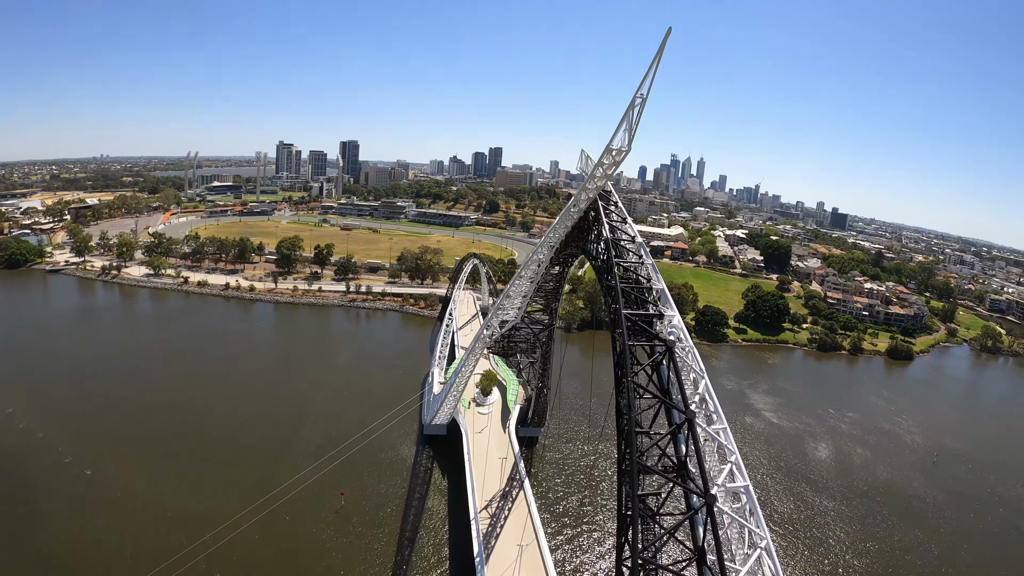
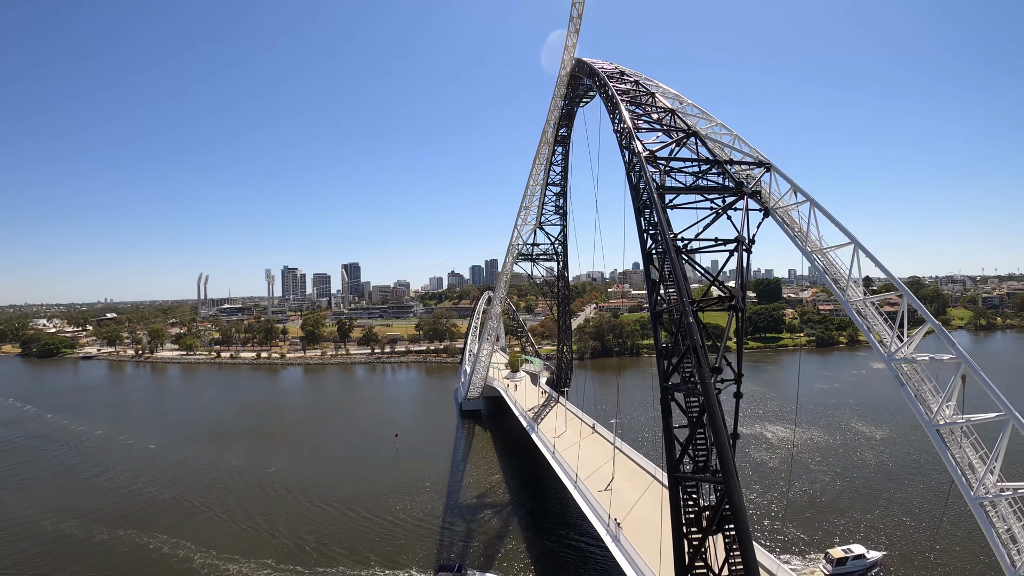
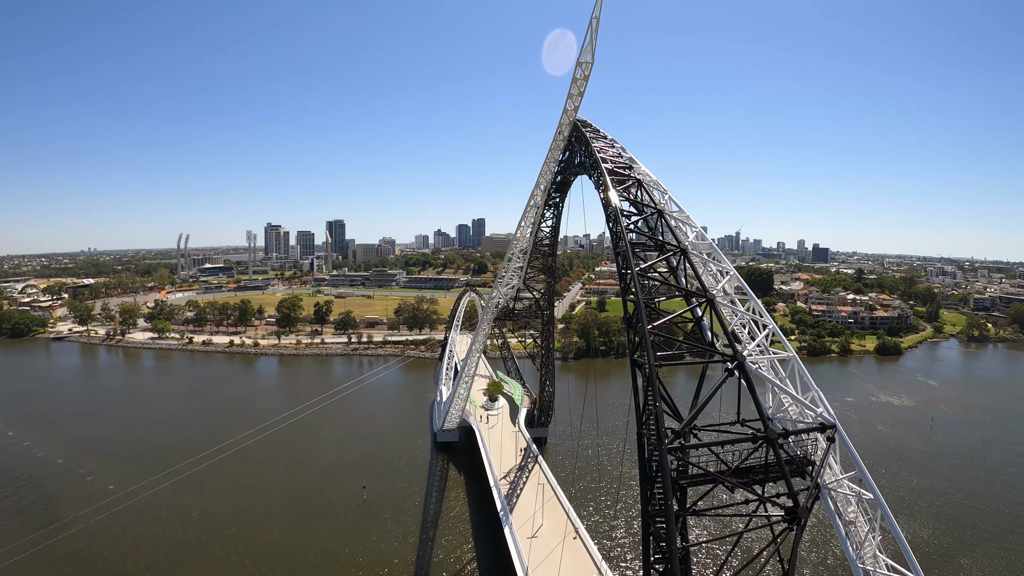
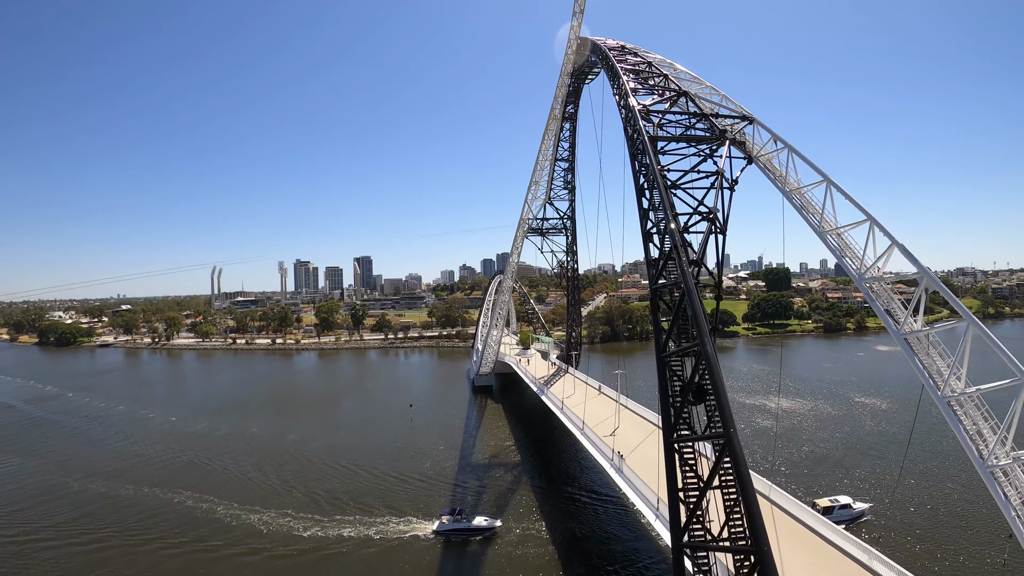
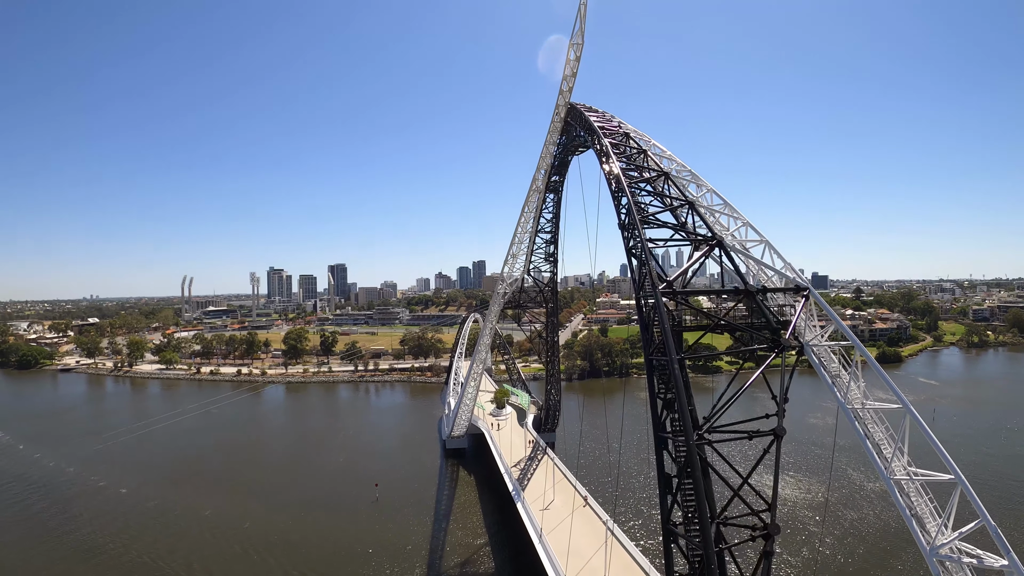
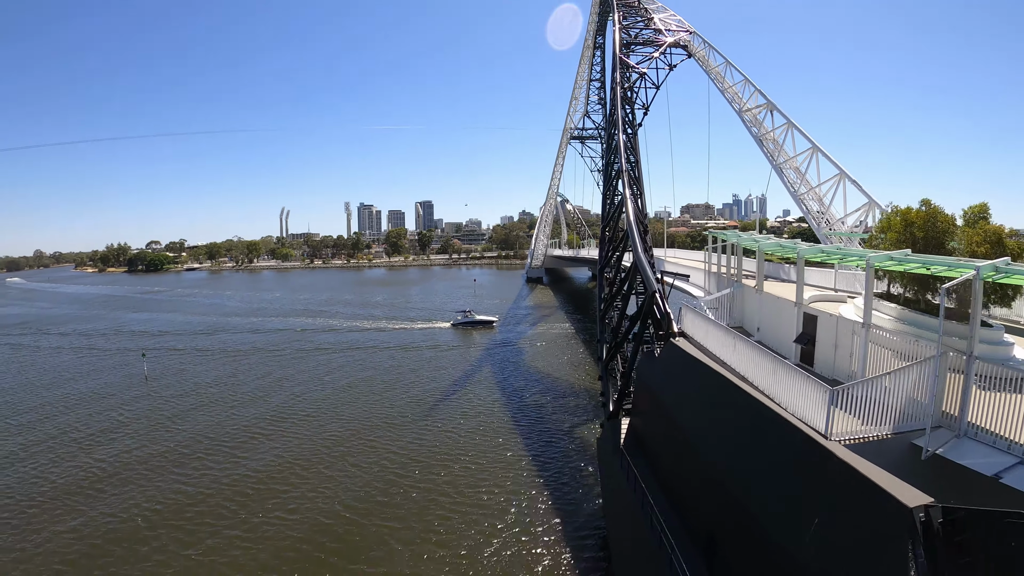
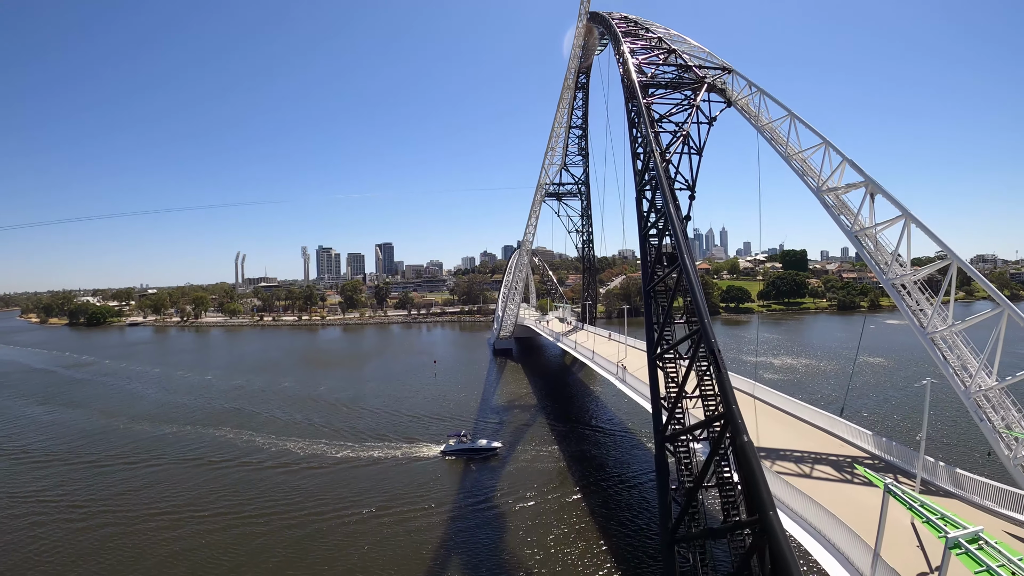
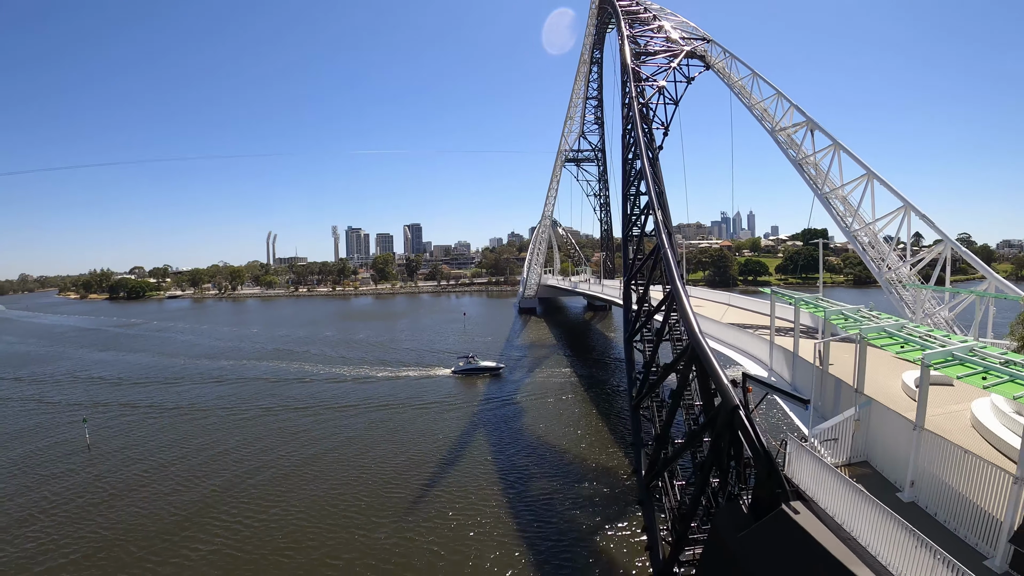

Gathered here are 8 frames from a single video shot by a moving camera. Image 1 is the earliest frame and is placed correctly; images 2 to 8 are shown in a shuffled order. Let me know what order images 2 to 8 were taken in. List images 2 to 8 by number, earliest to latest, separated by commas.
3, 5, 2, 4, 7, 8, 6
